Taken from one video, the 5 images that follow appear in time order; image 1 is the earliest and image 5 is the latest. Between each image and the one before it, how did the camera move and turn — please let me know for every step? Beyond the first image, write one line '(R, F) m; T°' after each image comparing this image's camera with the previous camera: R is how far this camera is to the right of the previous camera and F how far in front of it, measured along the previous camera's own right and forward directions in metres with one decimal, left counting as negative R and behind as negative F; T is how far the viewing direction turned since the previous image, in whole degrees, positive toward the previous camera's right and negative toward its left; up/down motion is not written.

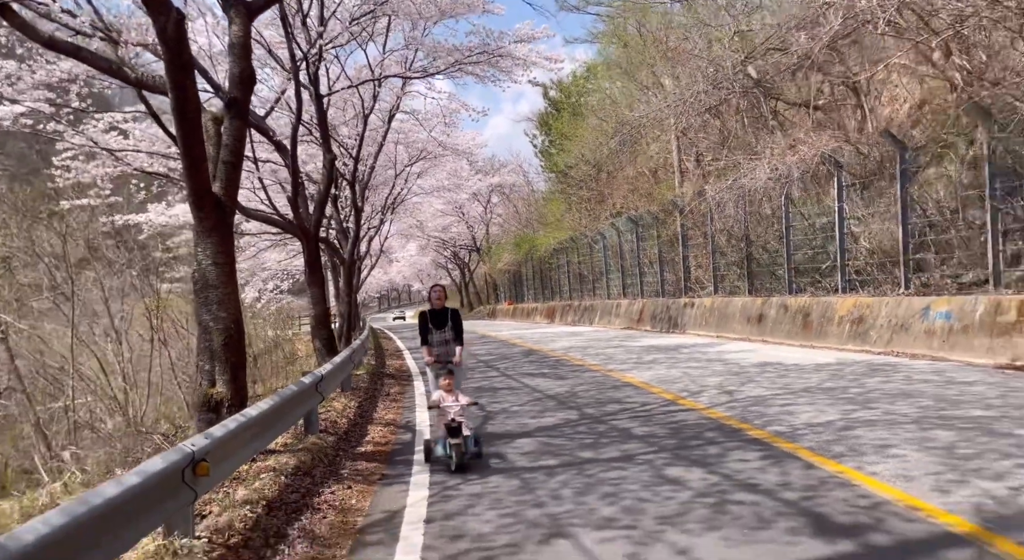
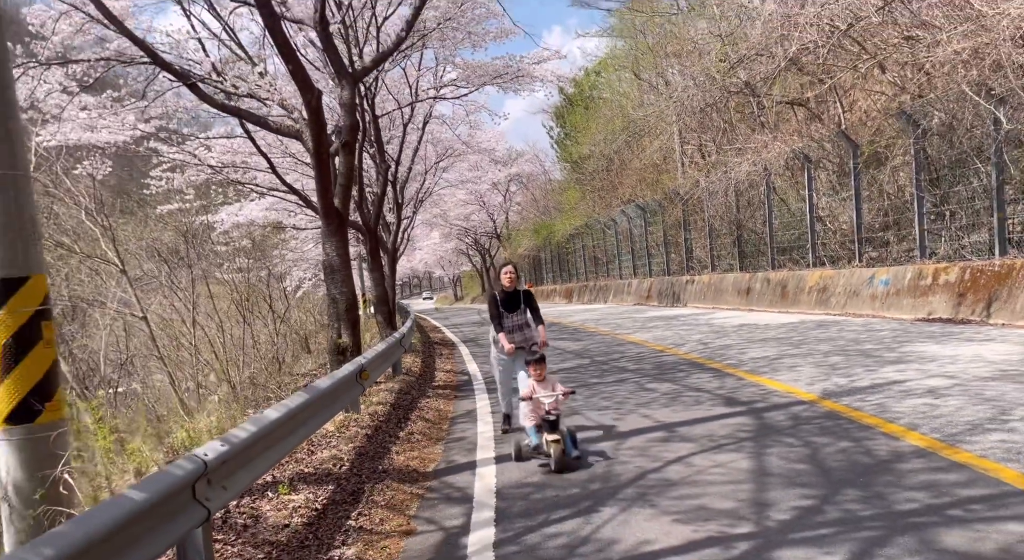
(-0.1, -2.8) m; -1°
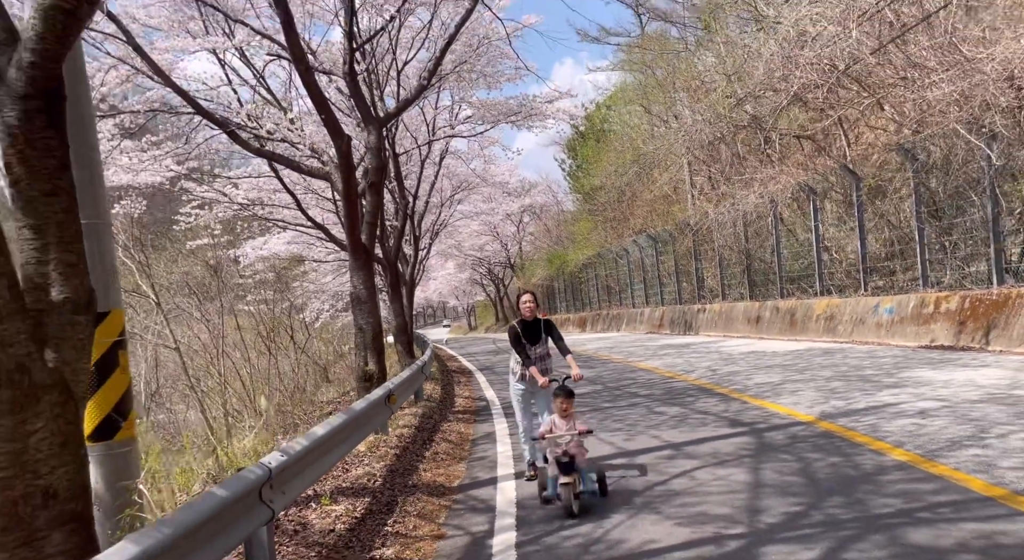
(0.0, -0.6) m; -1°
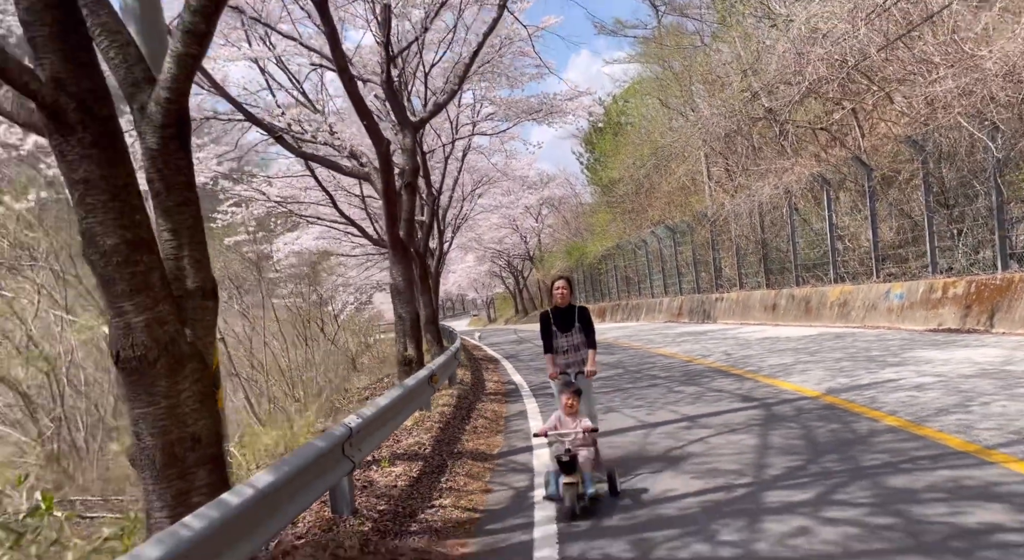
(-0.1, -0.7) m; -1°
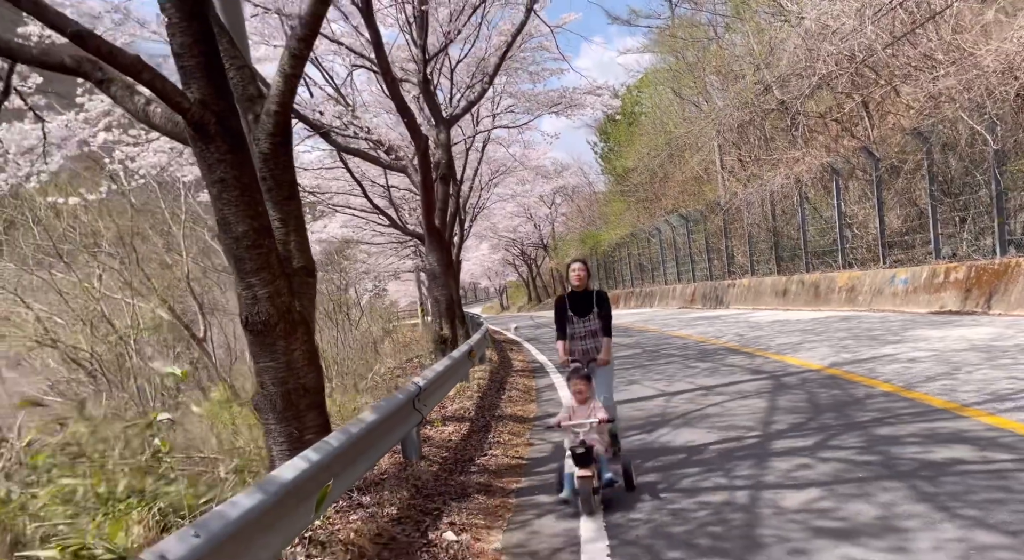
(-0.2, -0.8) m; -1°
